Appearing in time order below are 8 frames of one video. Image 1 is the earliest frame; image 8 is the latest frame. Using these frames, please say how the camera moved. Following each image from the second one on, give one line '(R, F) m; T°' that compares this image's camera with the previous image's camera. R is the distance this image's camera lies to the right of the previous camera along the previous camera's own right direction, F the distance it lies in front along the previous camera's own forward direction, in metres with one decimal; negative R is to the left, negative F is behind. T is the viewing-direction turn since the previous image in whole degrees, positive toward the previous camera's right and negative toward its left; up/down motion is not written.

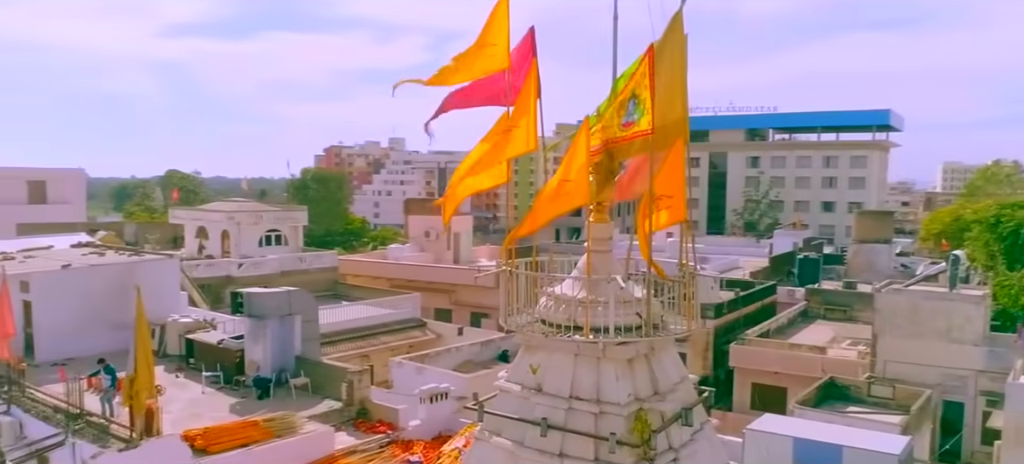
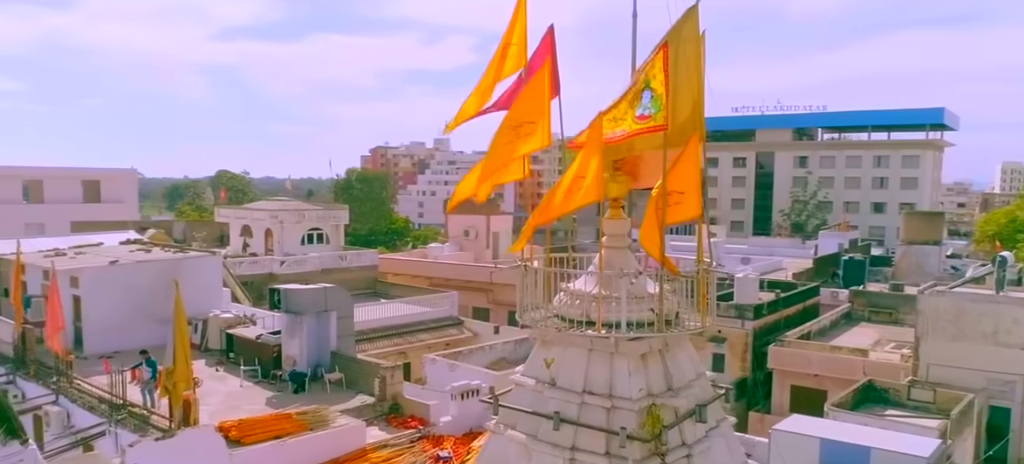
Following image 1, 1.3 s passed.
(+0.2, -0.1) m; -3°
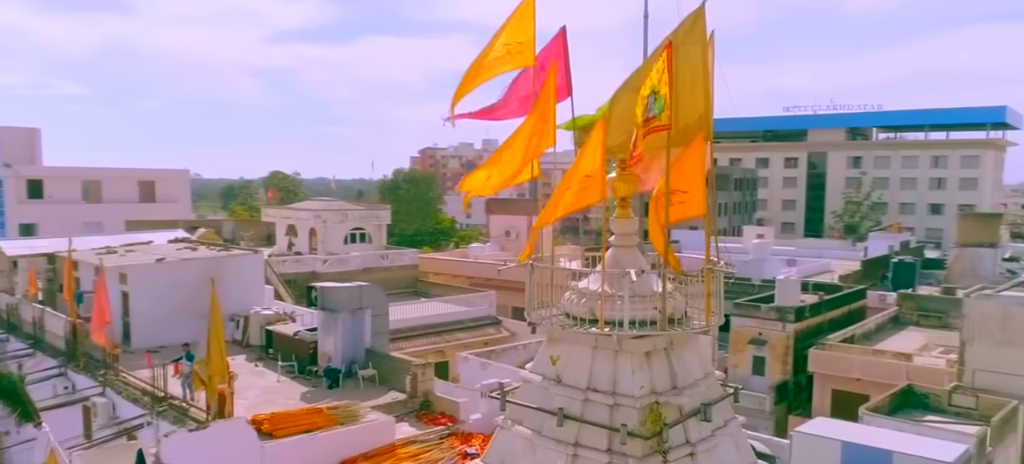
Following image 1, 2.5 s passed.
(+0.3, -0.1) m; -3°
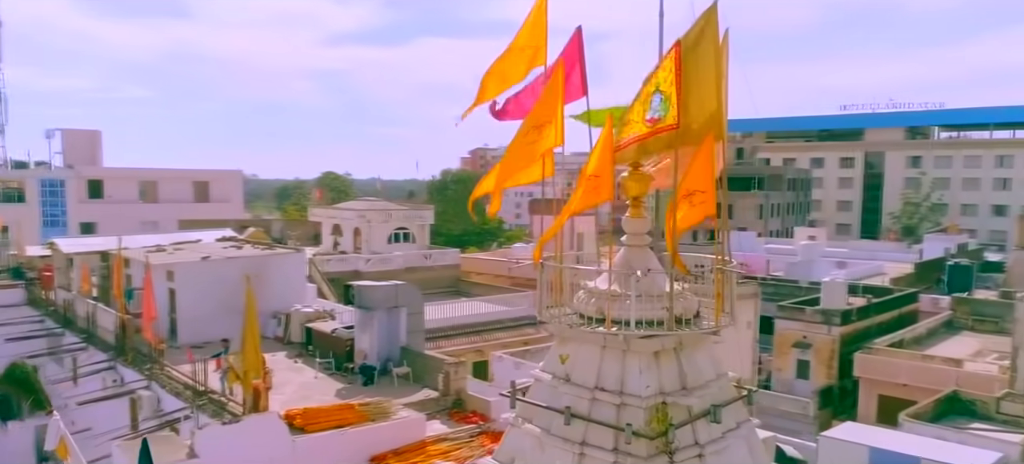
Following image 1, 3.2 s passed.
(+0.3, 0.0) m; -4°
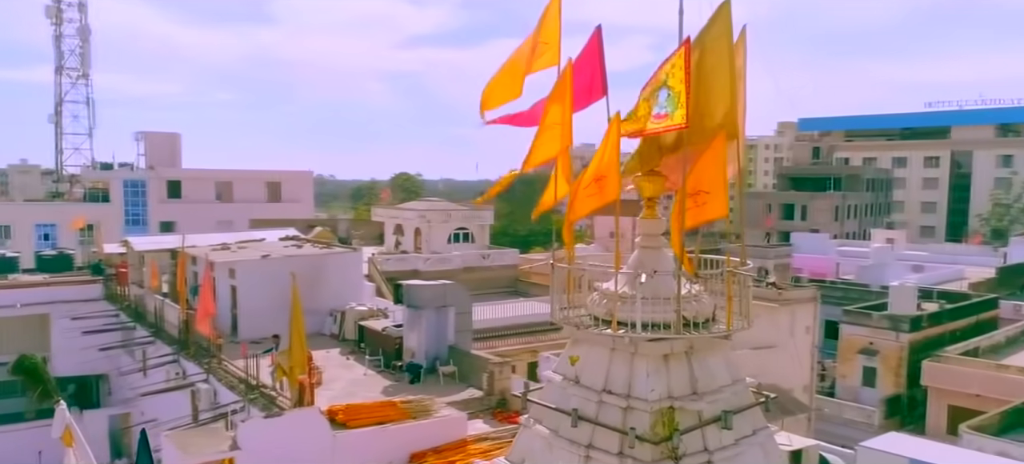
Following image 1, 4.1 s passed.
(+0.5, 0.0) m; -5°
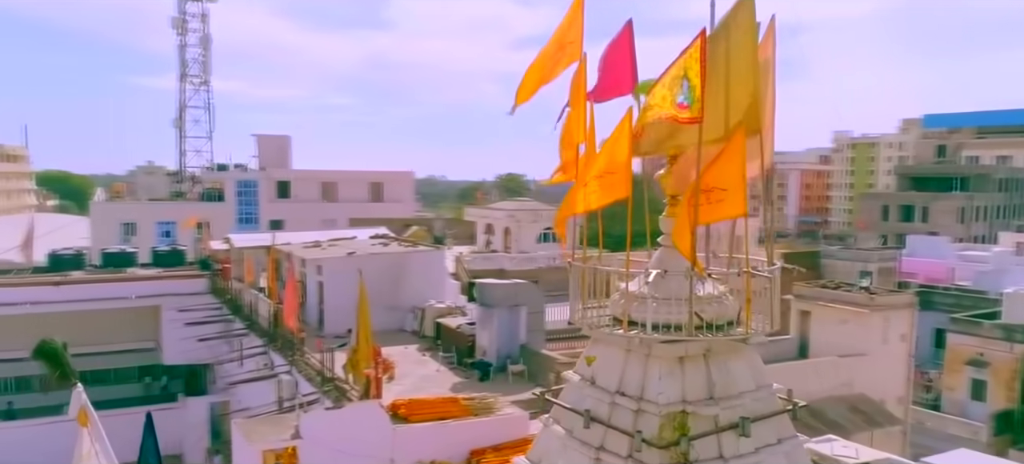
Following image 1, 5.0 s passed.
(+0.7, +0.1) m; -8°
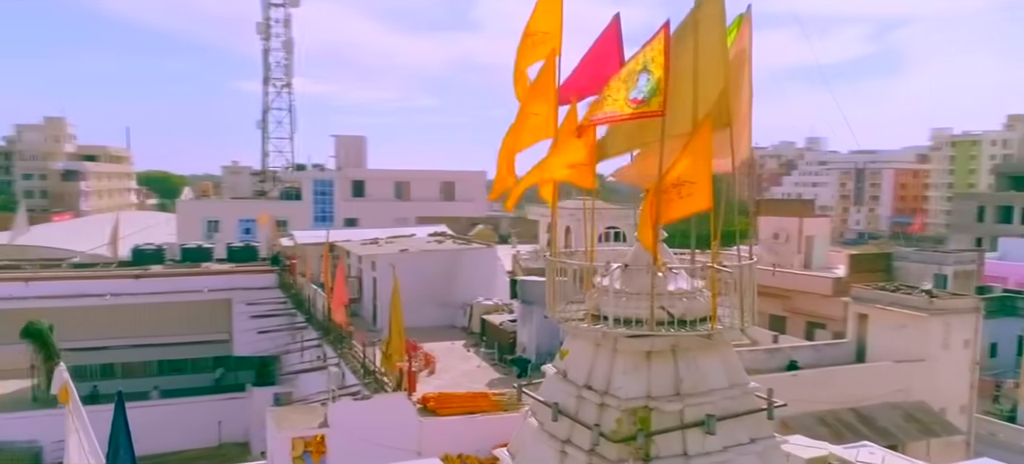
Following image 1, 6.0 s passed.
(+0.9, 0.0) m; -6°
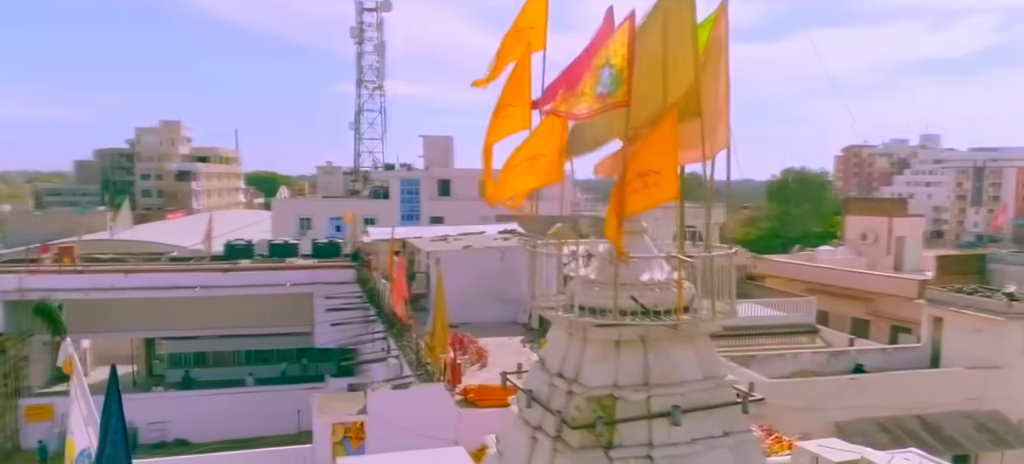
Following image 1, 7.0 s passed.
(+1.0, -0.1) m; -7°
